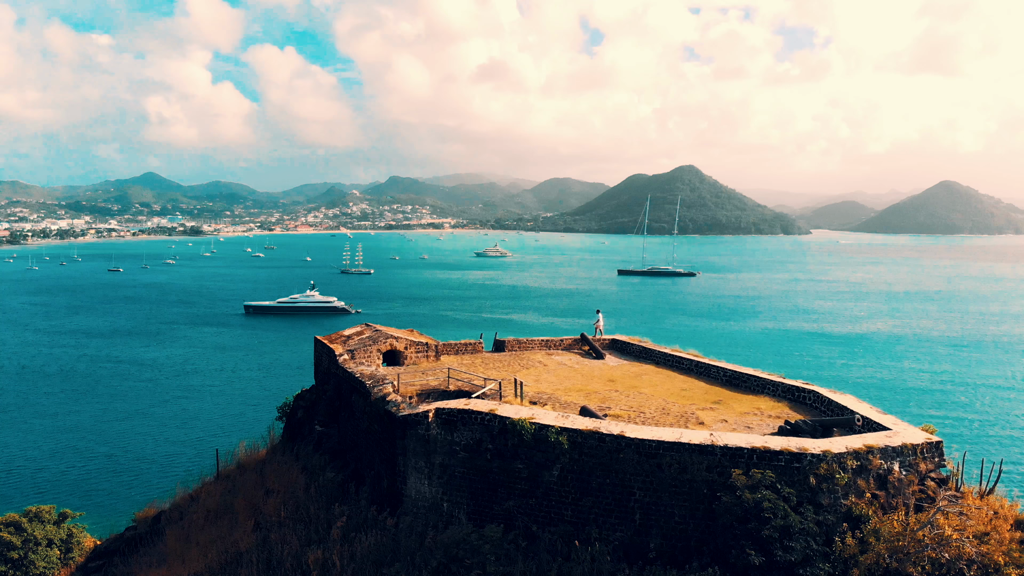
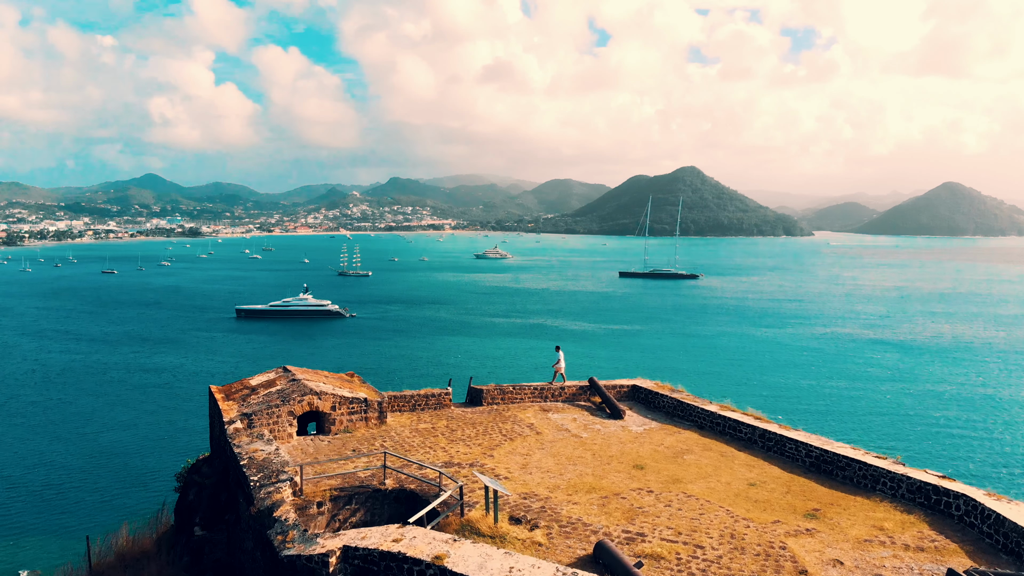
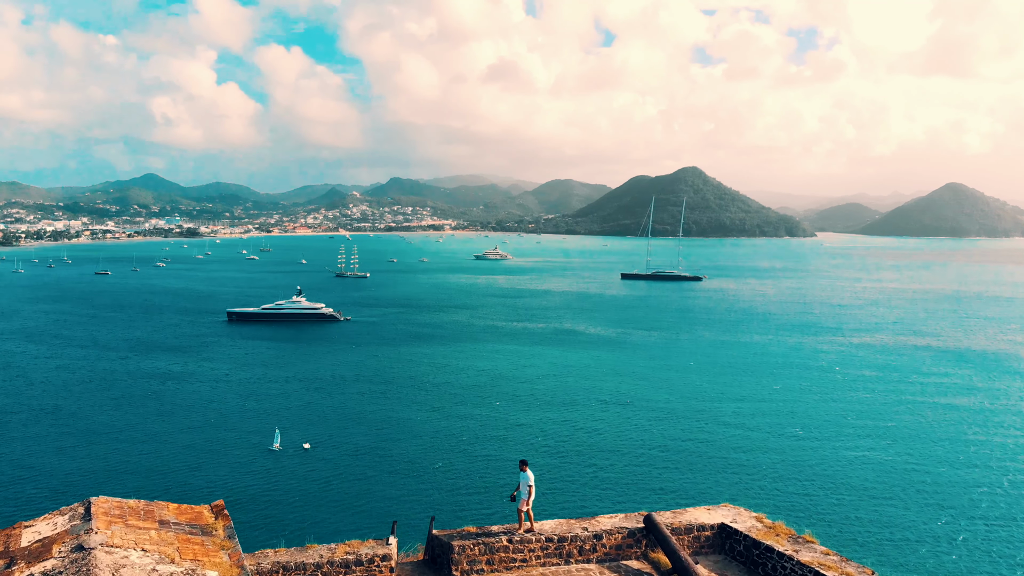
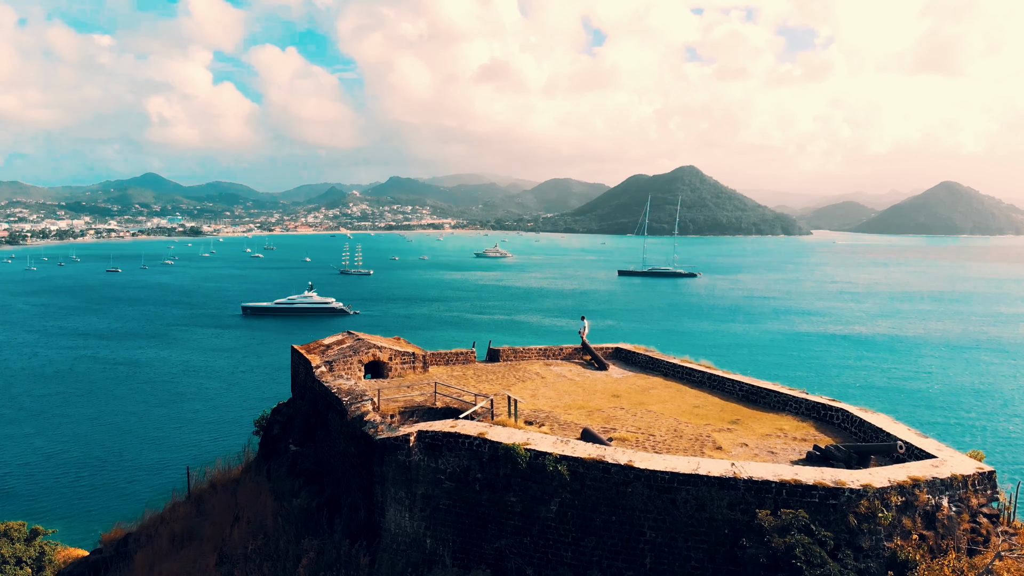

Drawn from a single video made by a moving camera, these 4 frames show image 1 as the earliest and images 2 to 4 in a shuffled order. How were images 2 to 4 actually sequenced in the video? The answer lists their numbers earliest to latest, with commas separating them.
4, 2, 3
